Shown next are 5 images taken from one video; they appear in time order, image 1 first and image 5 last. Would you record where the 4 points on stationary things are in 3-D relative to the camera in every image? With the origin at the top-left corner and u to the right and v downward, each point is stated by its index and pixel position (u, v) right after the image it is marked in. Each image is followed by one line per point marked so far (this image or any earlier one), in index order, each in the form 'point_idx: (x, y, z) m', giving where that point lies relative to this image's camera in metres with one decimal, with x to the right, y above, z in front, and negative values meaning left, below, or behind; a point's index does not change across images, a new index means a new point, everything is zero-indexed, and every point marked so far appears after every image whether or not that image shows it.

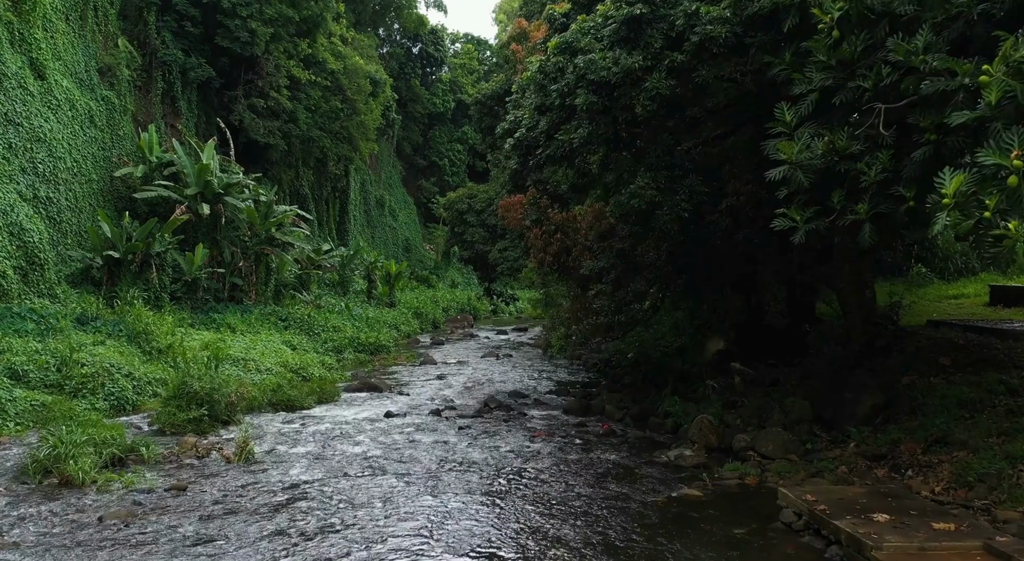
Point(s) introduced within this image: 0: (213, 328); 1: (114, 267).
0: (-5.9, -0.9, +18.1) m
1: (-7.5, +0.3, +17.4) m
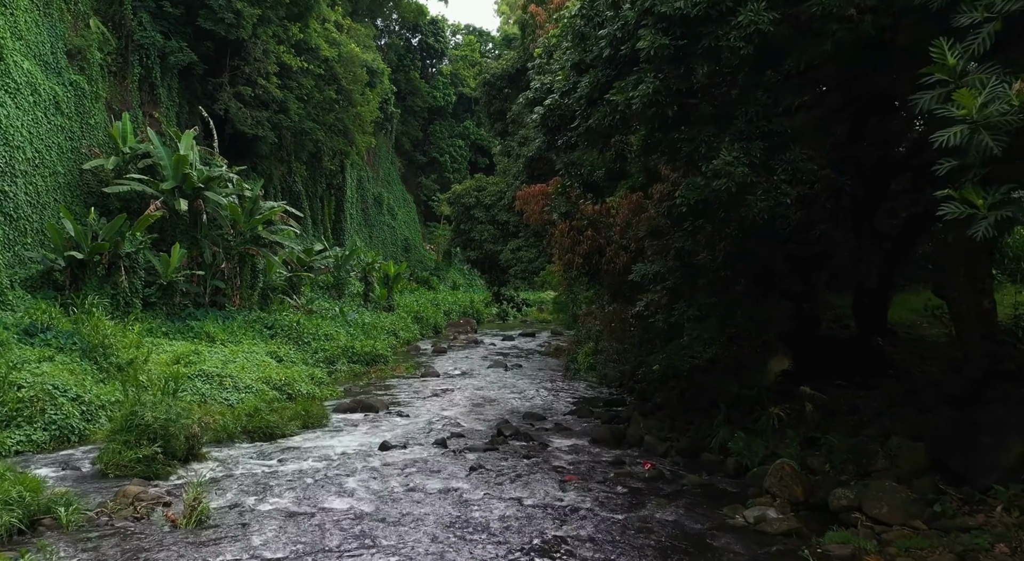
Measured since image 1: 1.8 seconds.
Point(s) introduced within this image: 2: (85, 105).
0: (-5.7, -1.0, +15.9) m
1: (-7.2, +0.2, +15.2) m
2: (-8.4, +3.4, +17.9) m
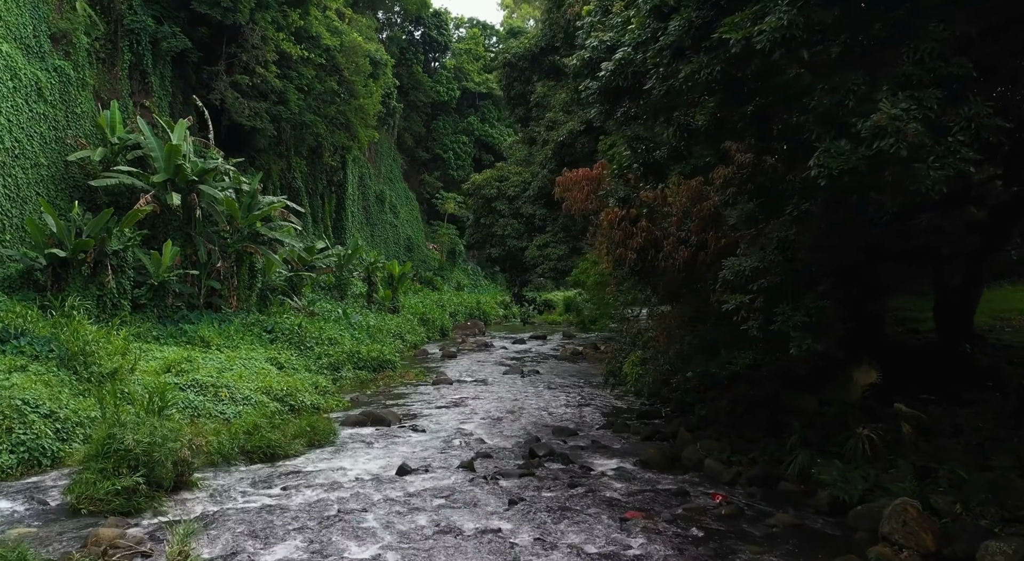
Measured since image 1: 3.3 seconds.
0: (-5.2, -1.0, +14.4) m
1: (-6.8, +0.2, +13.6) m
2: (-8.0, +3.4, +16.4) m
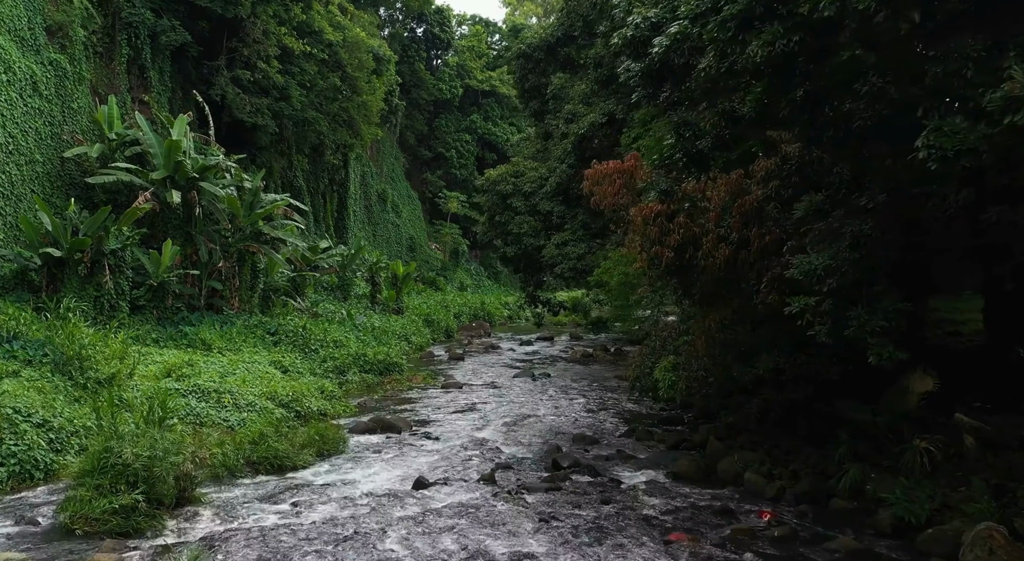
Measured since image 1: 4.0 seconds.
0: (-5.0, -1.0, +13.7) m
1: (-6.6, +0.2, +13.0) m
2: (-7.7, +3.4, +15.7) m
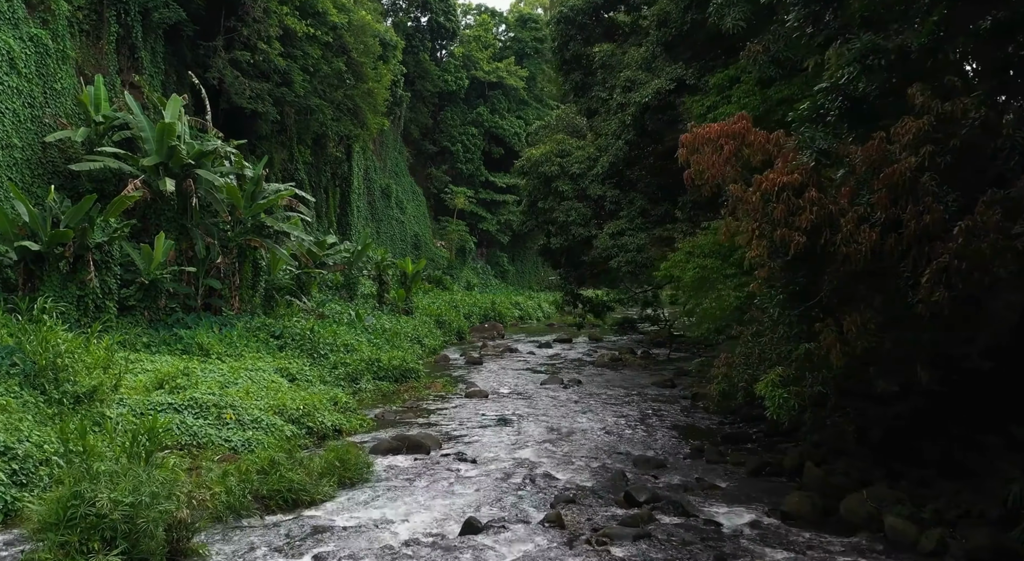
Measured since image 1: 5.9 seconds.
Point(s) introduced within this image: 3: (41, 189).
0: (-4.4, -1.0, +11.8) m
1: (-6.0, +0.2, +11.1) m
2: (-7.2, +3.4, +13.8) m
3: (-6.9, +1.4, +13.1) m
